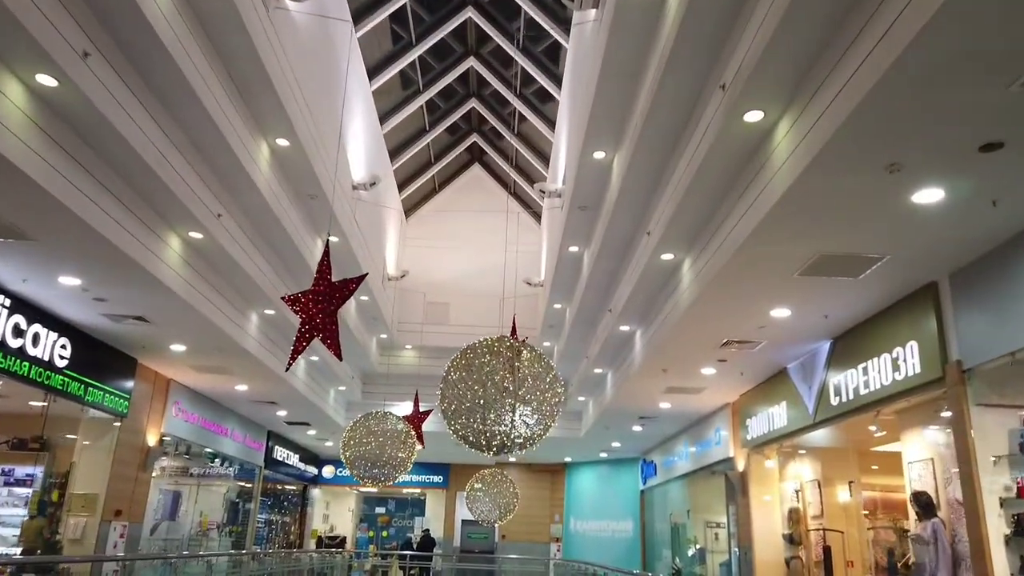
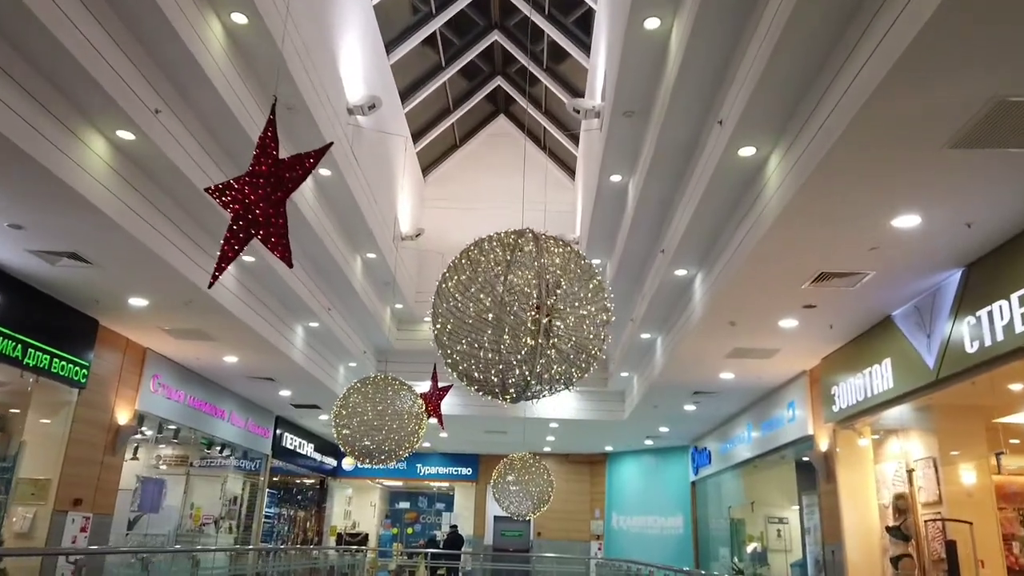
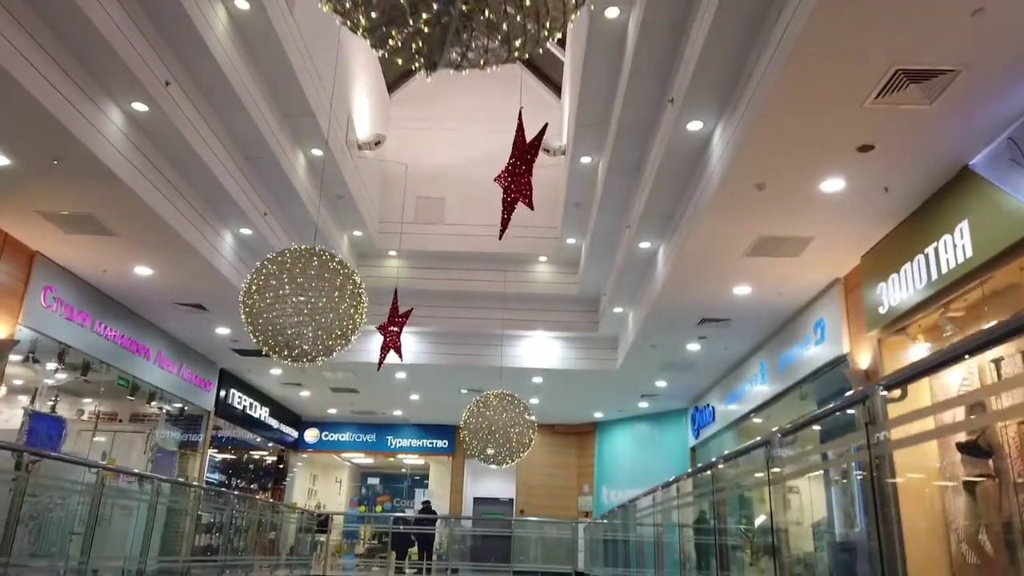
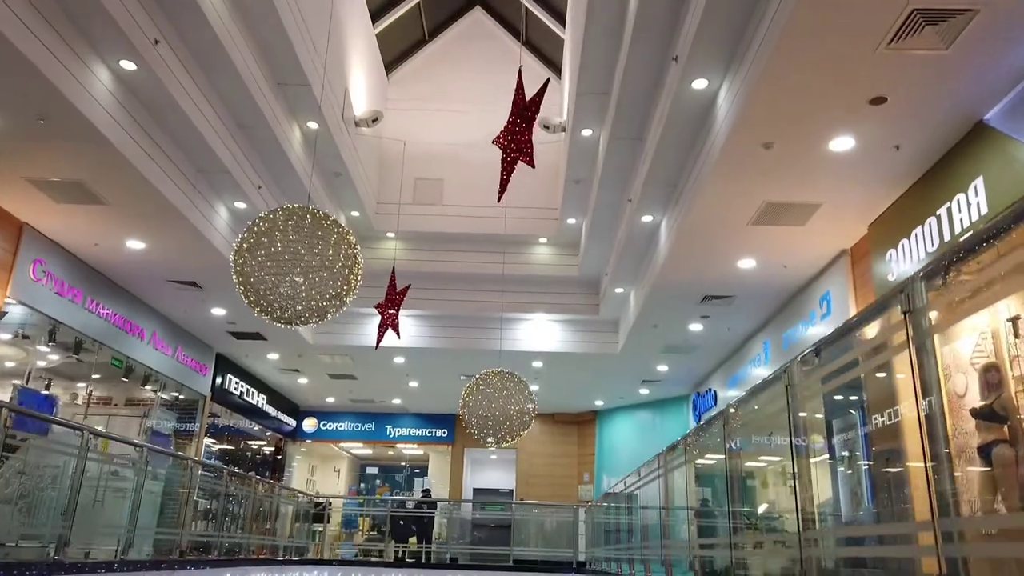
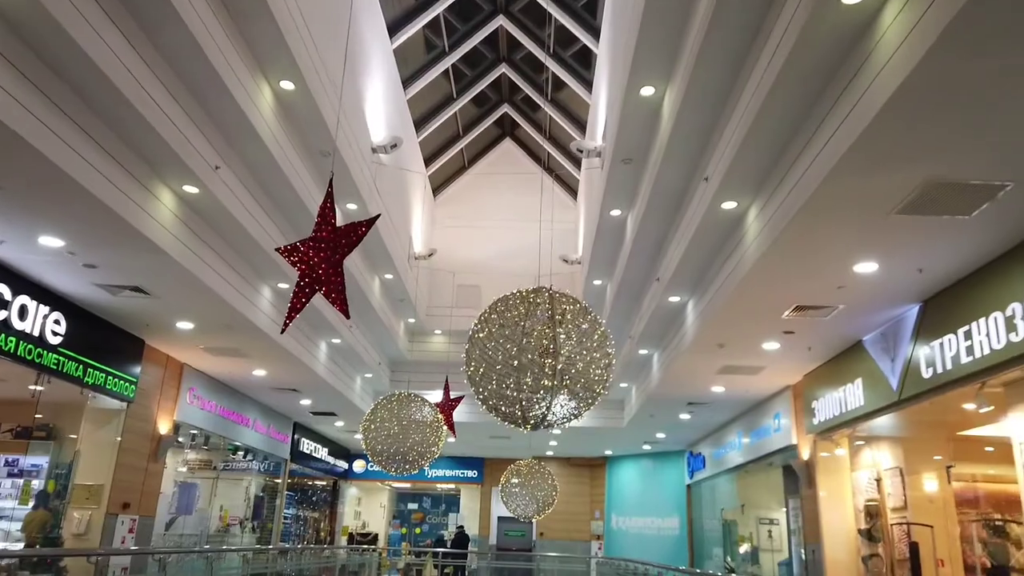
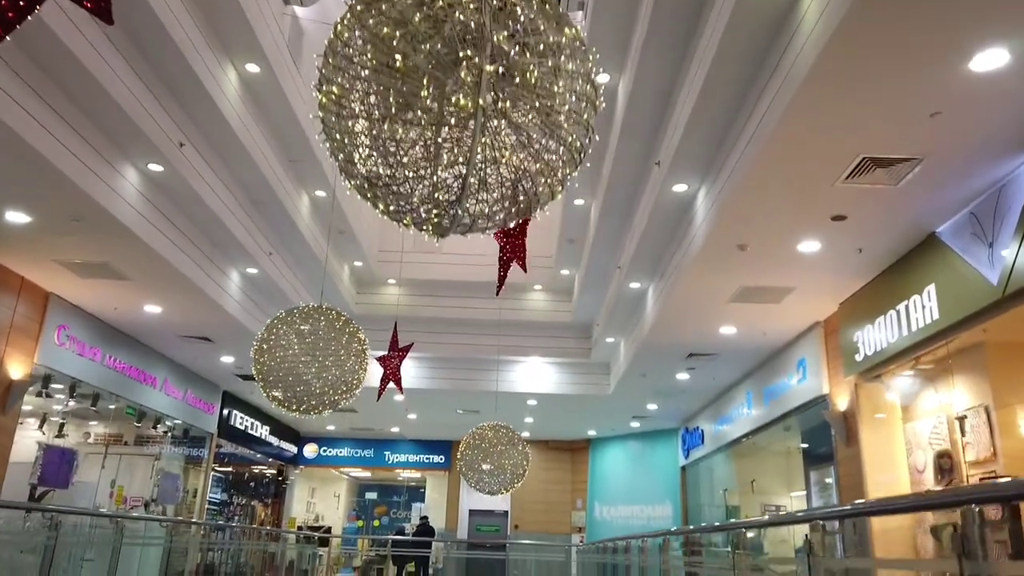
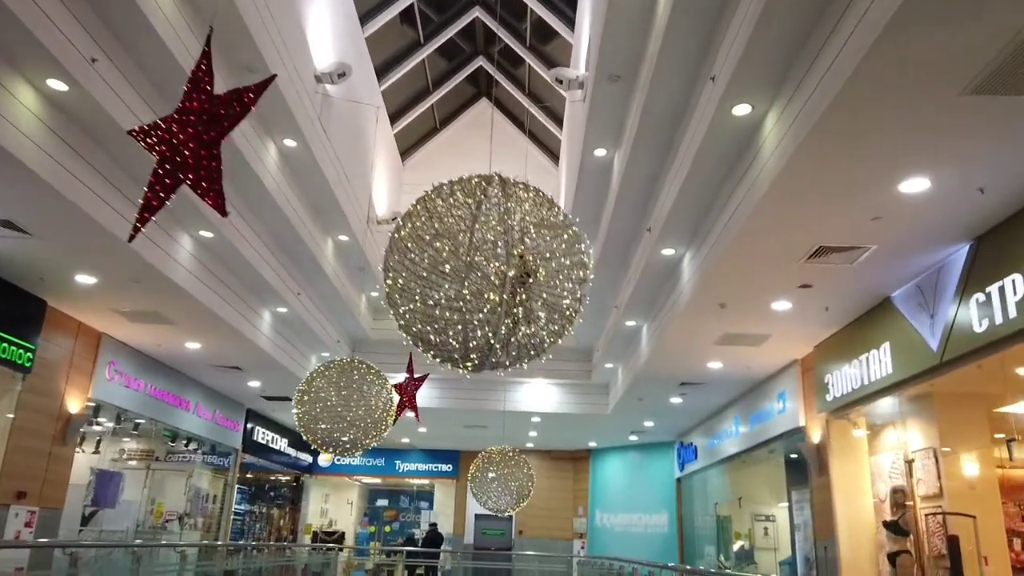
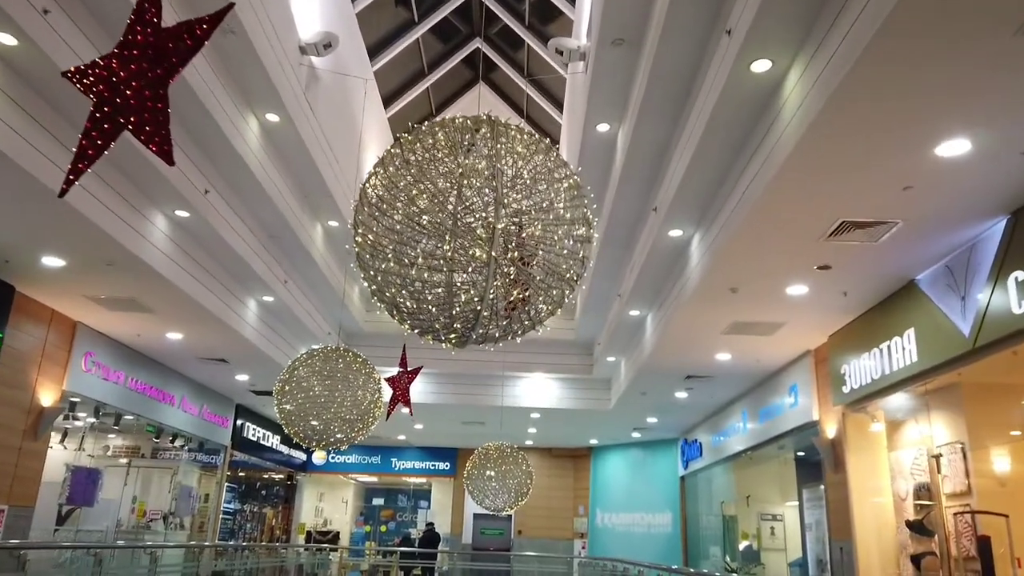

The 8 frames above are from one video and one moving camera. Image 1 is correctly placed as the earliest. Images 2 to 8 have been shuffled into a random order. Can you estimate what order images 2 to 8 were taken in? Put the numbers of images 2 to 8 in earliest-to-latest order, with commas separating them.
5, 2, 7, 8, 6, 3, 4
